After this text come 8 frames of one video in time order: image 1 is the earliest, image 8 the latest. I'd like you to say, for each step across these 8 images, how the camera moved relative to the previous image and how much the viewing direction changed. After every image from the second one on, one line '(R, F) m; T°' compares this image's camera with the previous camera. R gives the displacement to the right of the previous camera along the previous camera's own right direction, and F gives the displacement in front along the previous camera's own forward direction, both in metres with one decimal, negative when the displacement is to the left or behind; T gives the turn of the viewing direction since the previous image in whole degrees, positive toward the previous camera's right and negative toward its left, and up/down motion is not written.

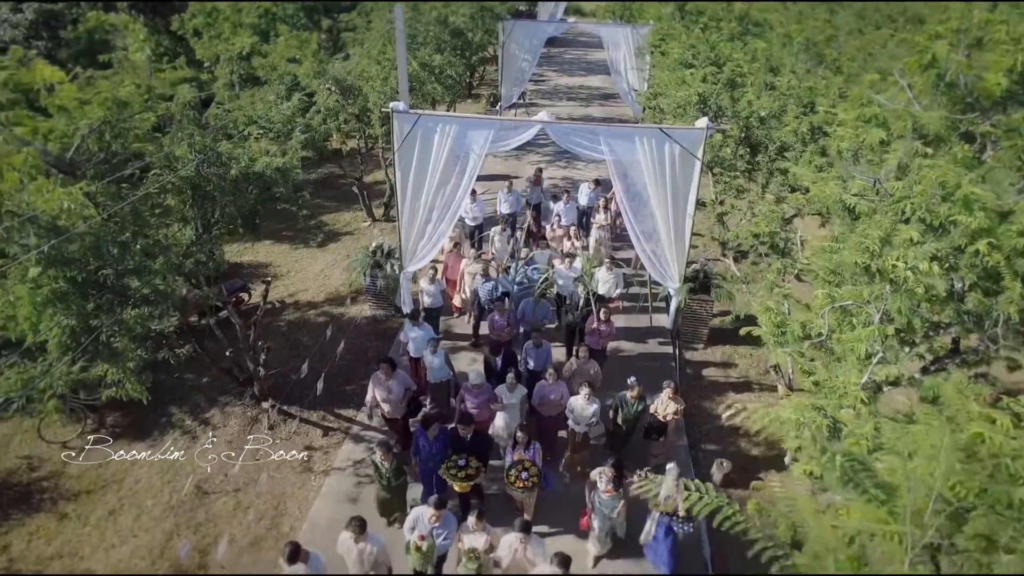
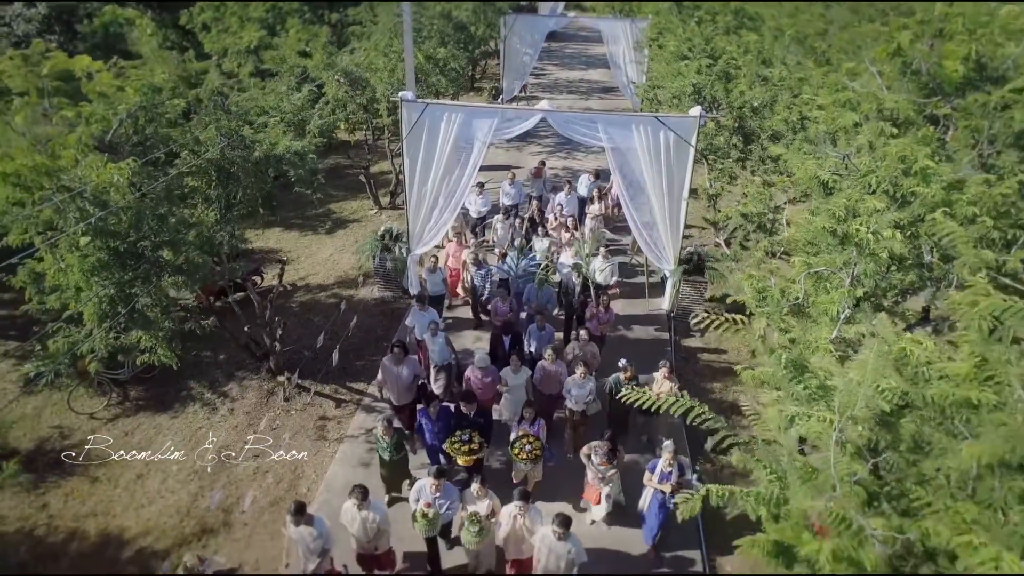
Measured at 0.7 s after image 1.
(0.0, -0.4) m; 0°
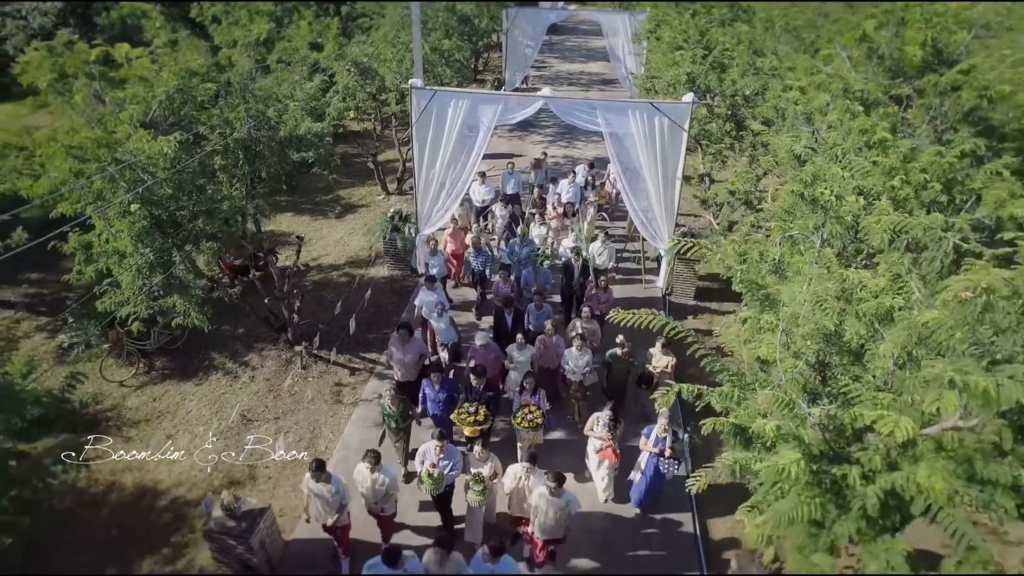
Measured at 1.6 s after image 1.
(0.0, -0.5) m; 0°
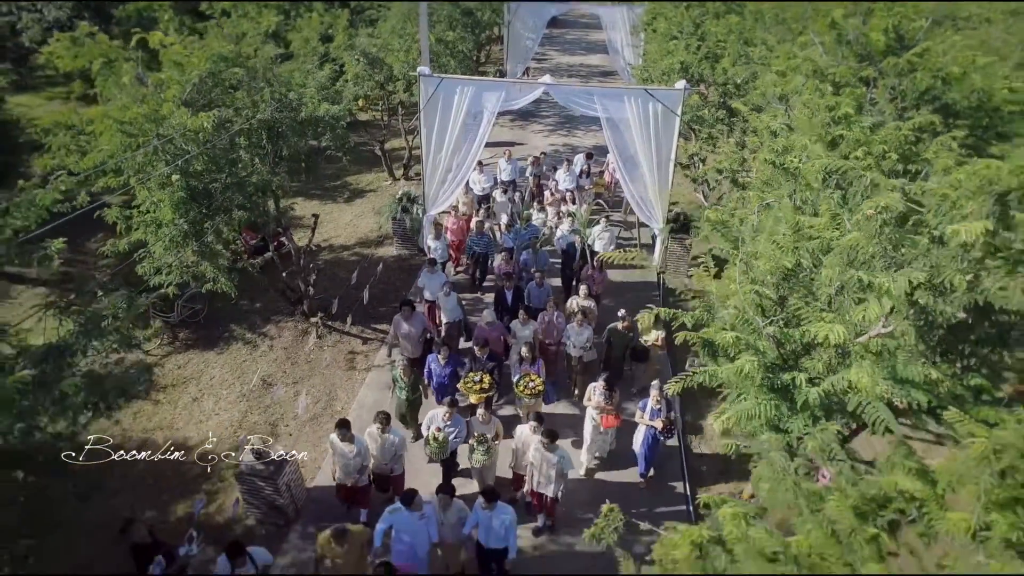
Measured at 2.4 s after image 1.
(0.0, -0.6) m; 0°
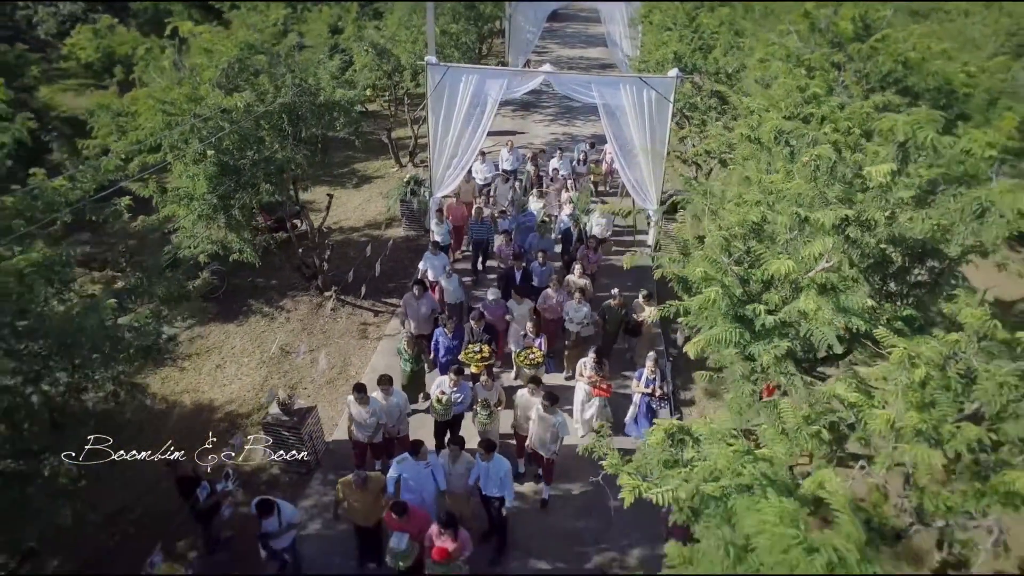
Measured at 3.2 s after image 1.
(0.0, -0.6) m; 0°
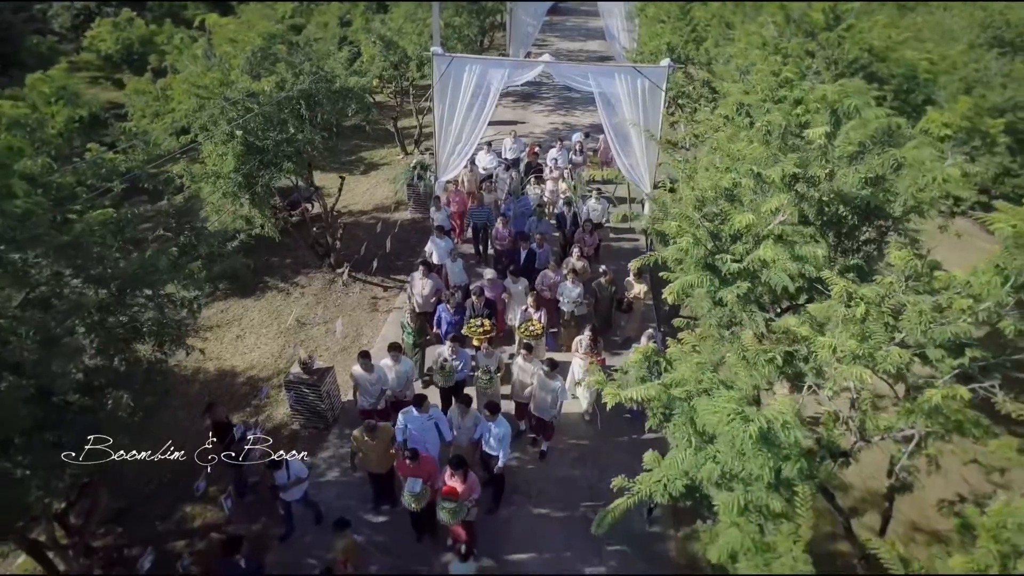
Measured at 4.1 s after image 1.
(0.0, -0.6) m; 0°
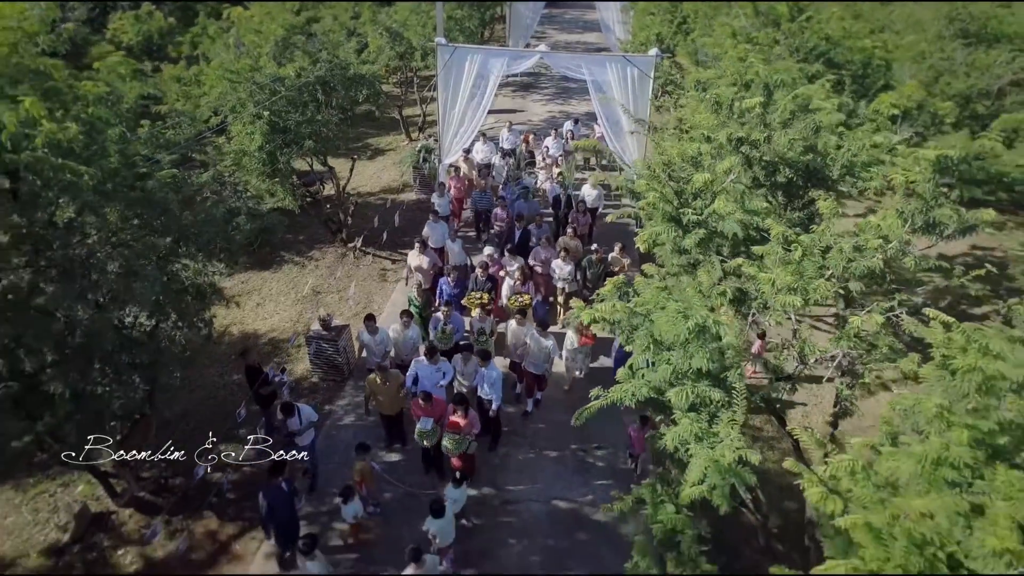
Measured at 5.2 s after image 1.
(0.0, -0.8) m; 0°
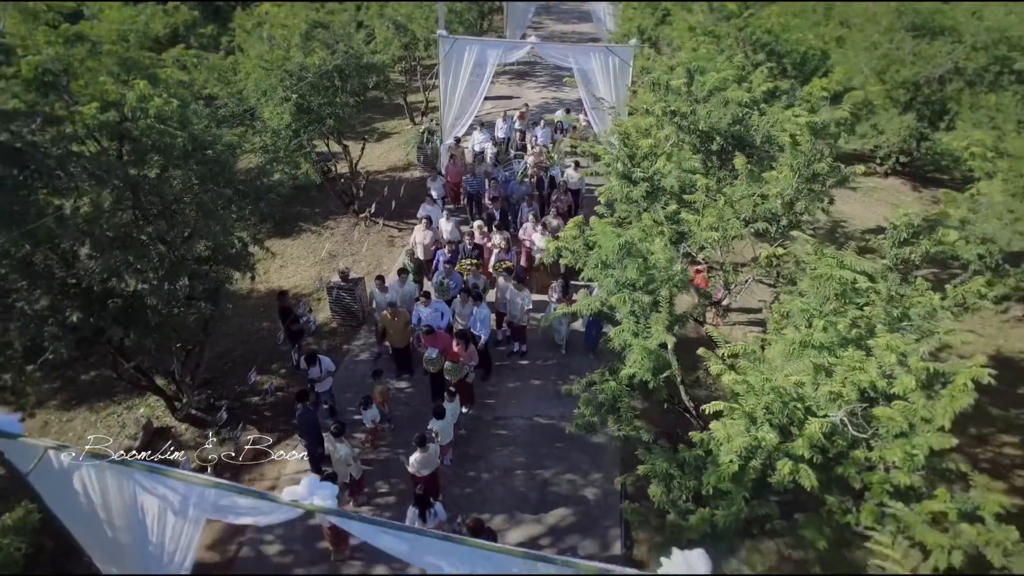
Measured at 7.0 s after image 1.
(+0.1, -1.4) m; 0°
